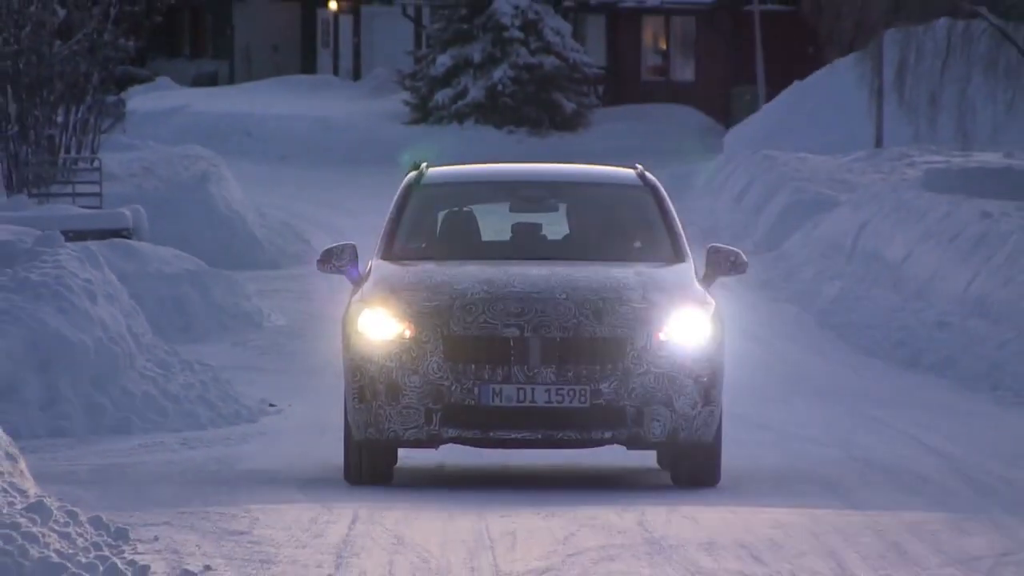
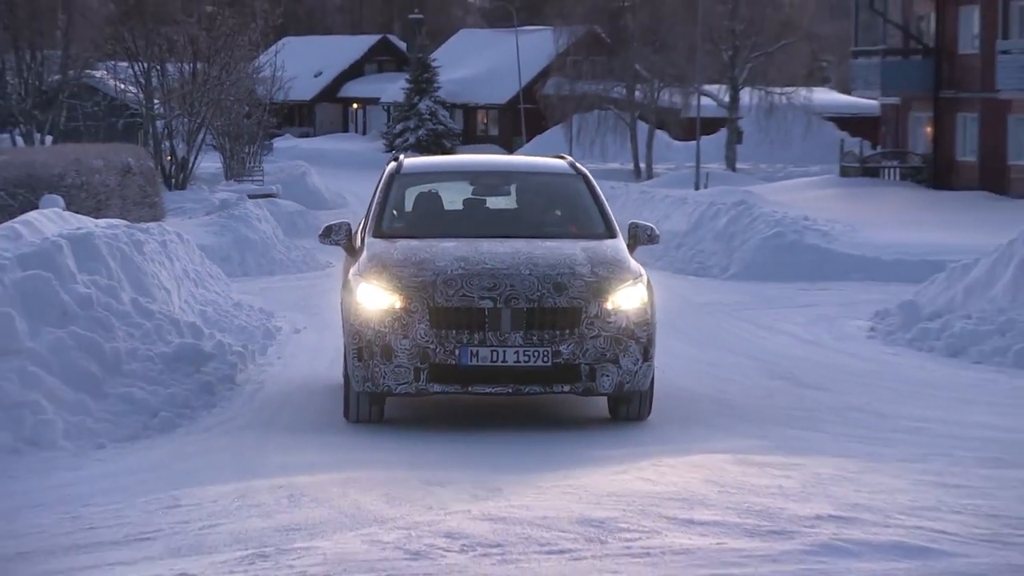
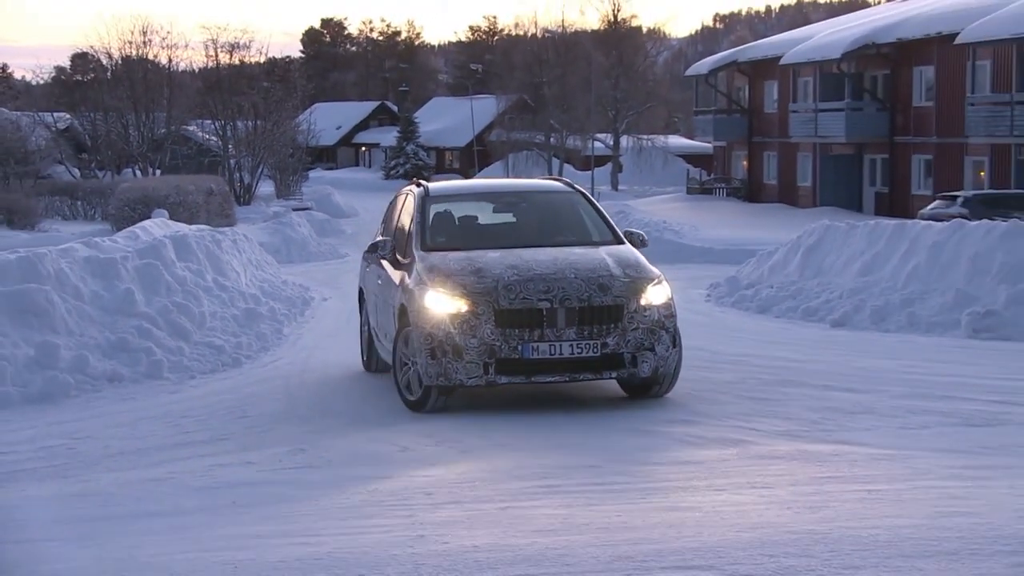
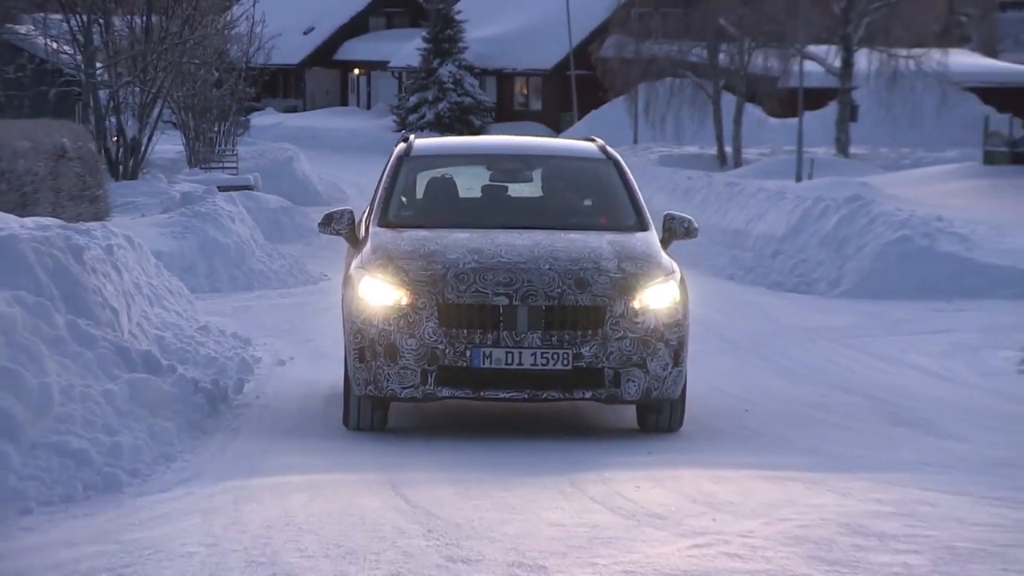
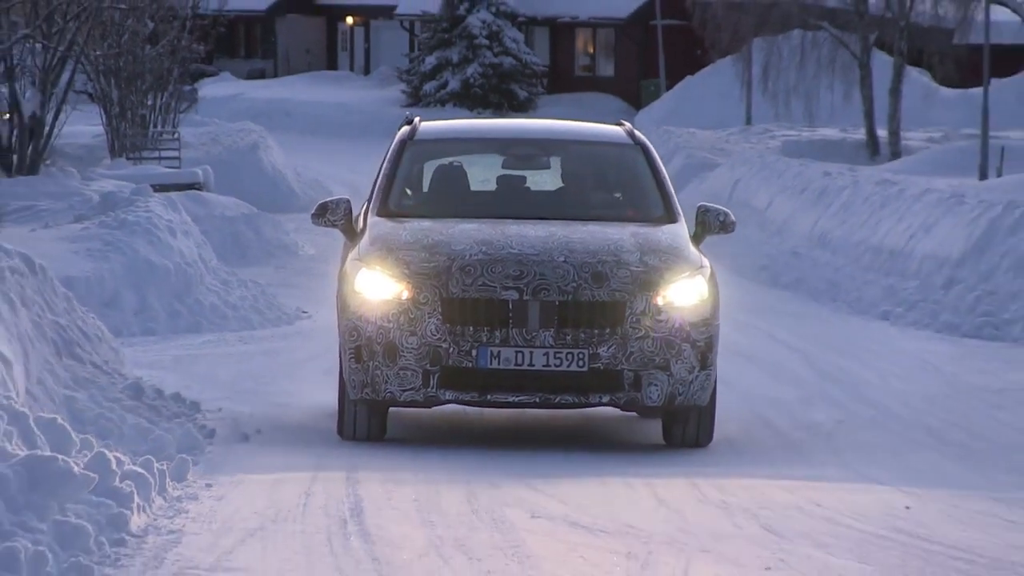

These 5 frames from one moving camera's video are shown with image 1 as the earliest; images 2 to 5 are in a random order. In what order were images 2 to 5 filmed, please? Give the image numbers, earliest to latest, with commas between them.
5, 4, 2, 3
